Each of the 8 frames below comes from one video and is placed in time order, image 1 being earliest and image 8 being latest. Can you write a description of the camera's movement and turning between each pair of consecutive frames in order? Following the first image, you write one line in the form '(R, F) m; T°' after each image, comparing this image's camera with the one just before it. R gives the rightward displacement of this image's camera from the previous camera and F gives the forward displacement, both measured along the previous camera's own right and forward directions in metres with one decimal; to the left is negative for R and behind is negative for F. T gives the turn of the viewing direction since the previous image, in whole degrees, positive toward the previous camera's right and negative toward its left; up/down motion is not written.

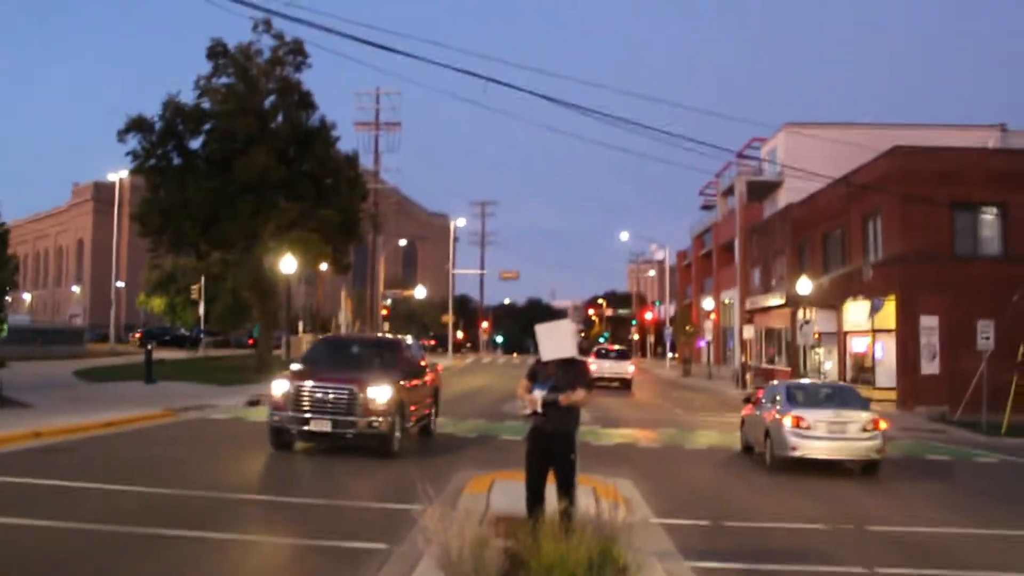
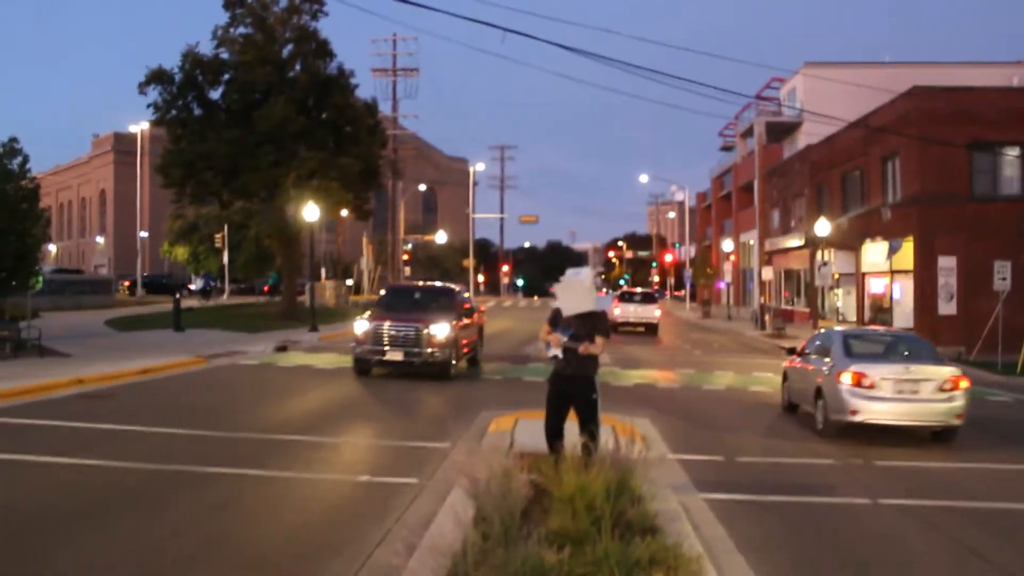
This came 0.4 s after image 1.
(0.0, -0.5) m; -1°
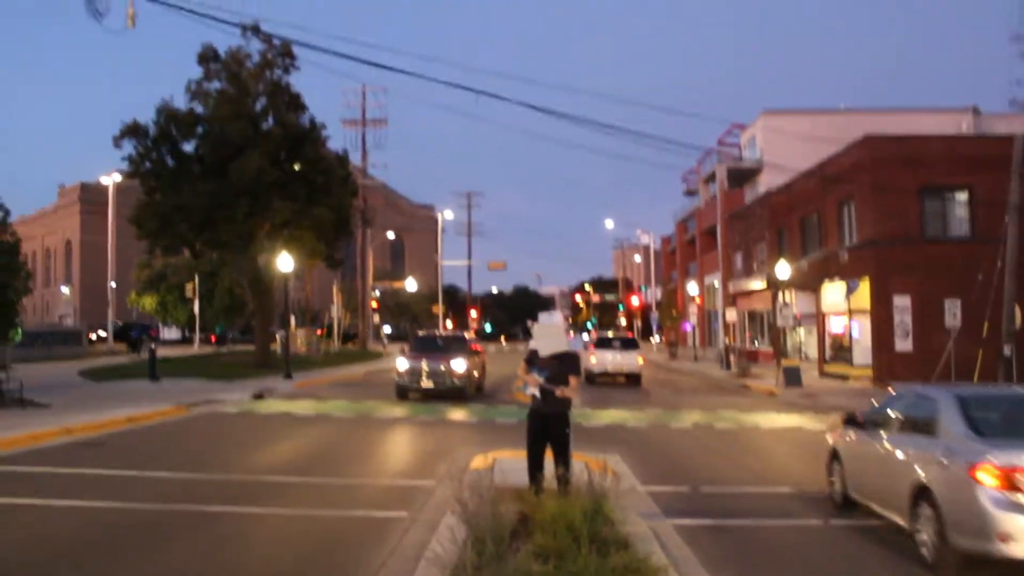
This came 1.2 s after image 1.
(-0.1, -0.9) m; +2°
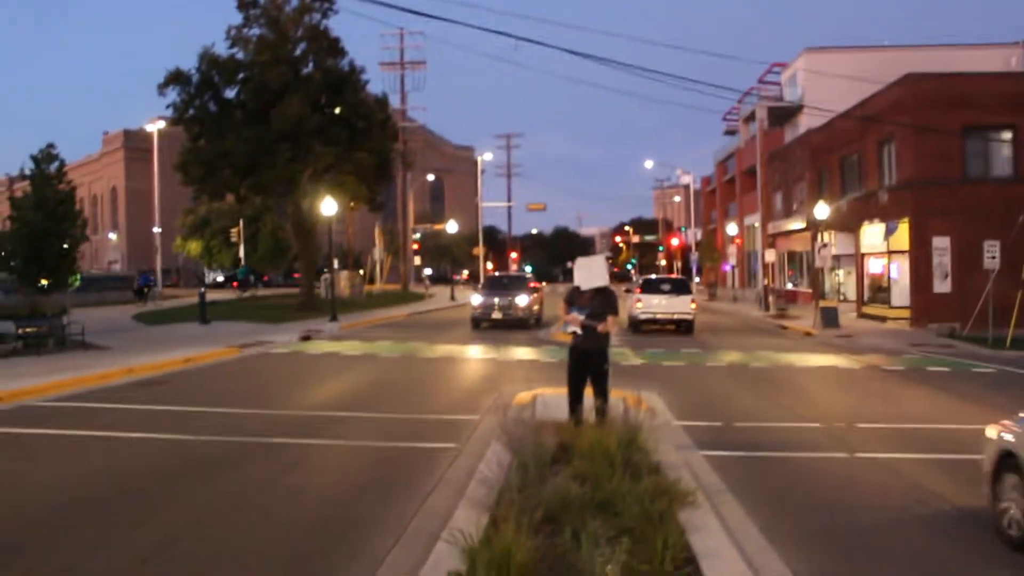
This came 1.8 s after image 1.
(0.0, -0.6) m; -2°
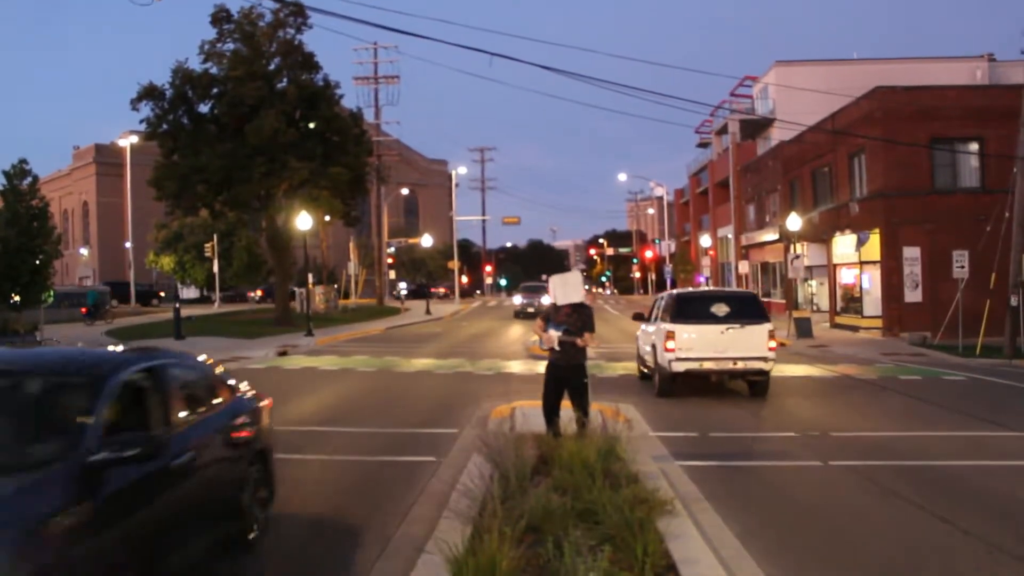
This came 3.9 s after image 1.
(0.0, -0.1) m; +1°
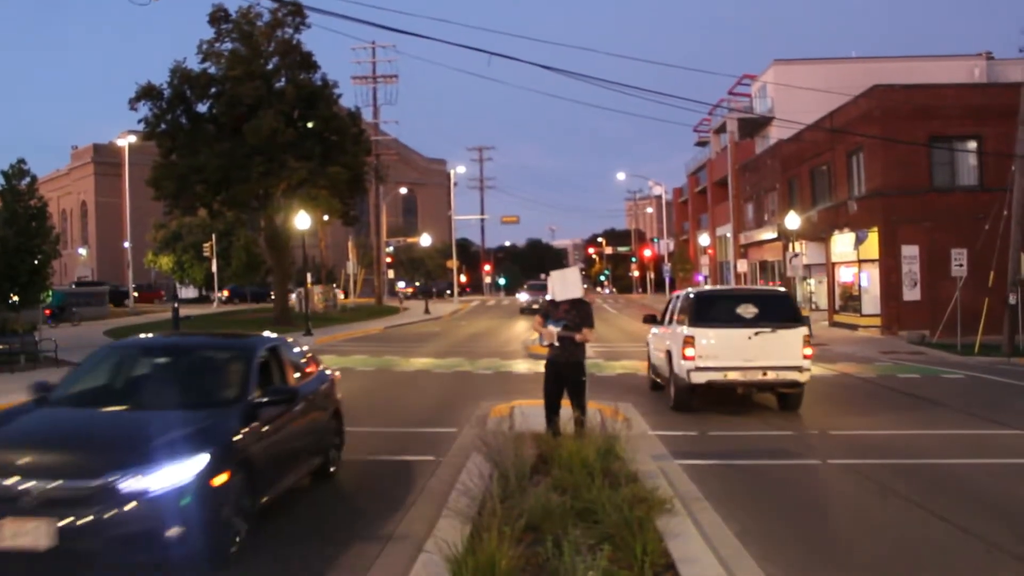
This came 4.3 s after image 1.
(0.0, 0.0) m; 0°
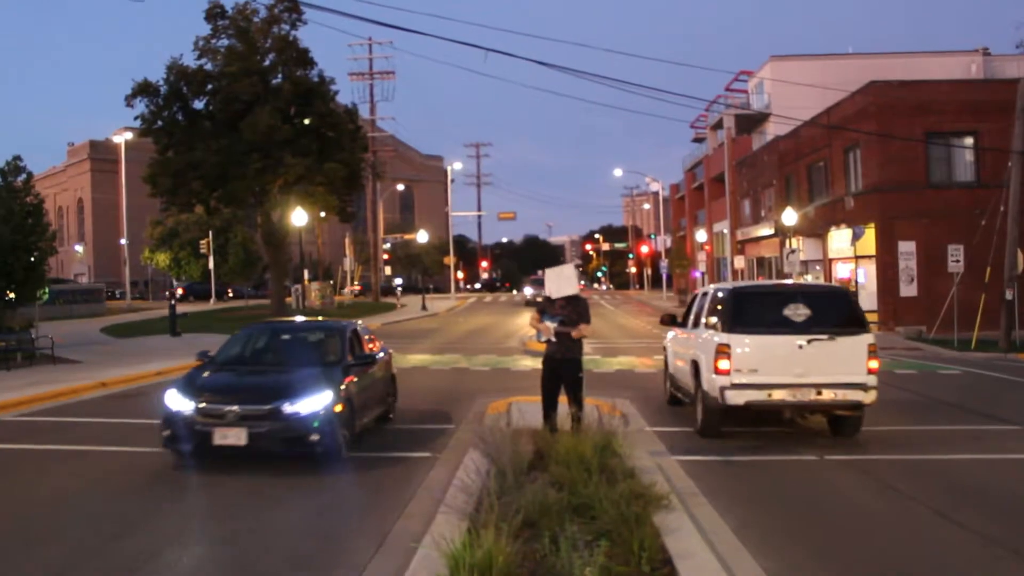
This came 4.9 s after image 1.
(0.0, 0.0) m; 0°
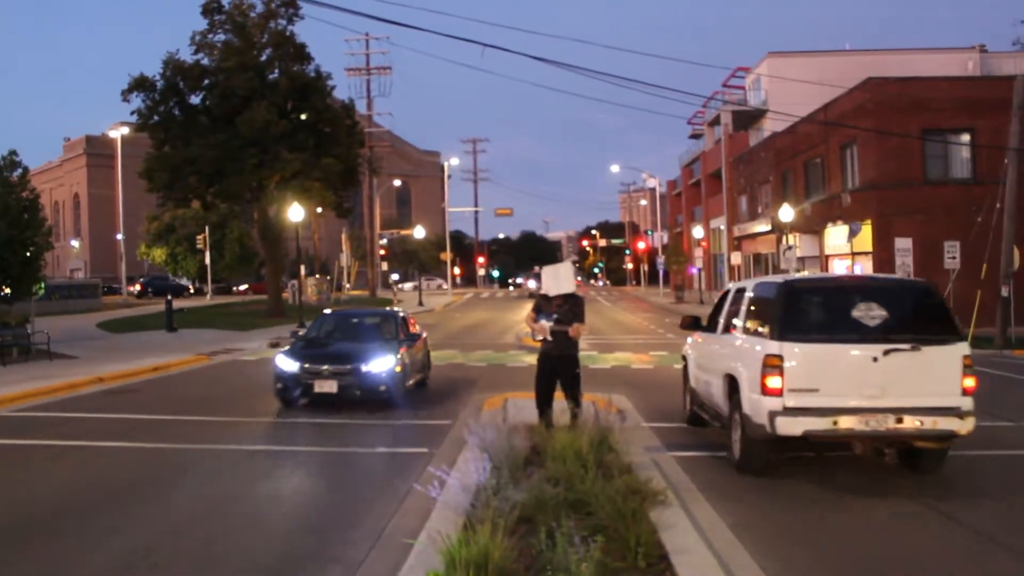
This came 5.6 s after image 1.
(0.0, 0.0) m; 0°
